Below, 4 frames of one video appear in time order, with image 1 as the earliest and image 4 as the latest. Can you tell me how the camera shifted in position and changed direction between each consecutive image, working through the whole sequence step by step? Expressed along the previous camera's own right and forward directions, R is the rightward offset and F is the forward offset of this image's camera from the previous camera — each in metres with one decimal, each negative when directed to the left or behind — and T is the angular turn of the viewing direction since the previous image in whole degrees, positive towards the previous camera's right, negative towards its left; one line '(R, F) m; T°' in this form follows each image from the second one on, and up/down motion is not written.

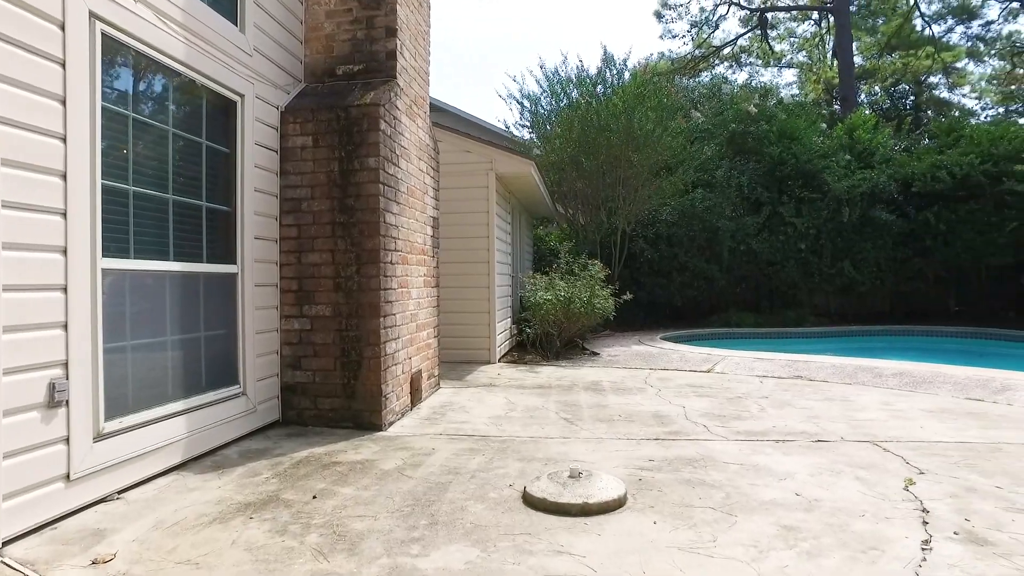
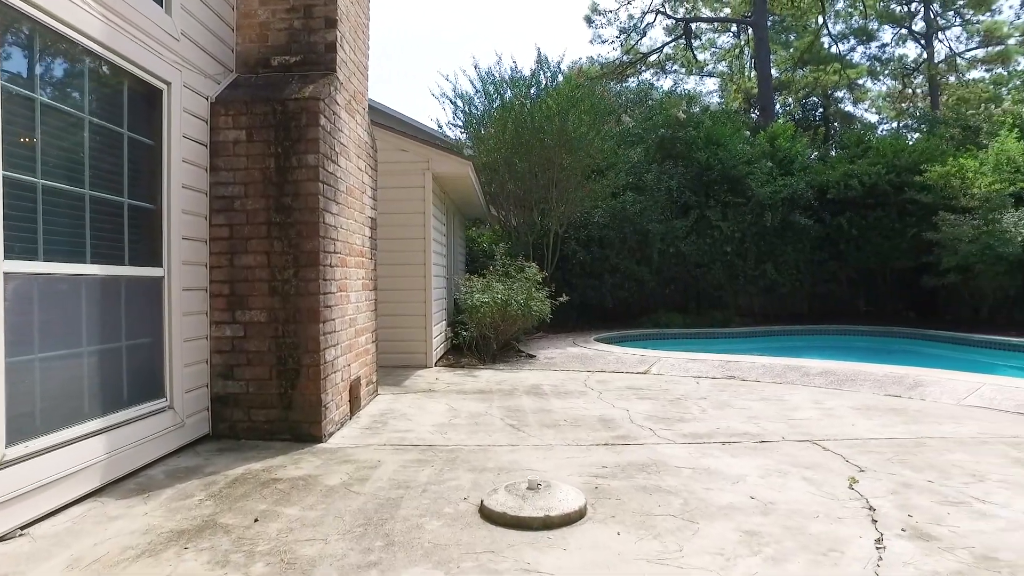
(-0.1, +0.1) m; +6°
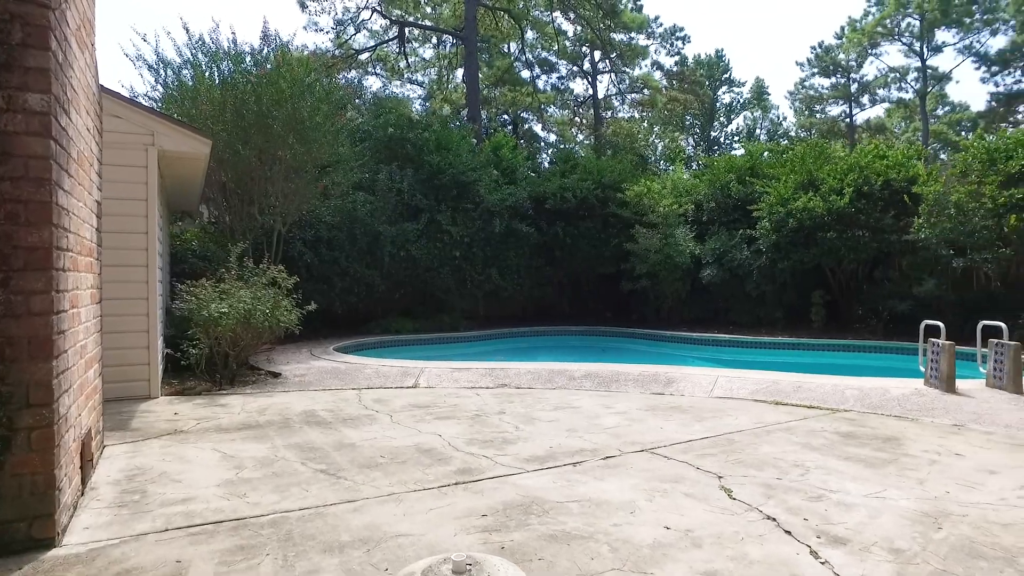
(-0.7, +0.8) m; +27°
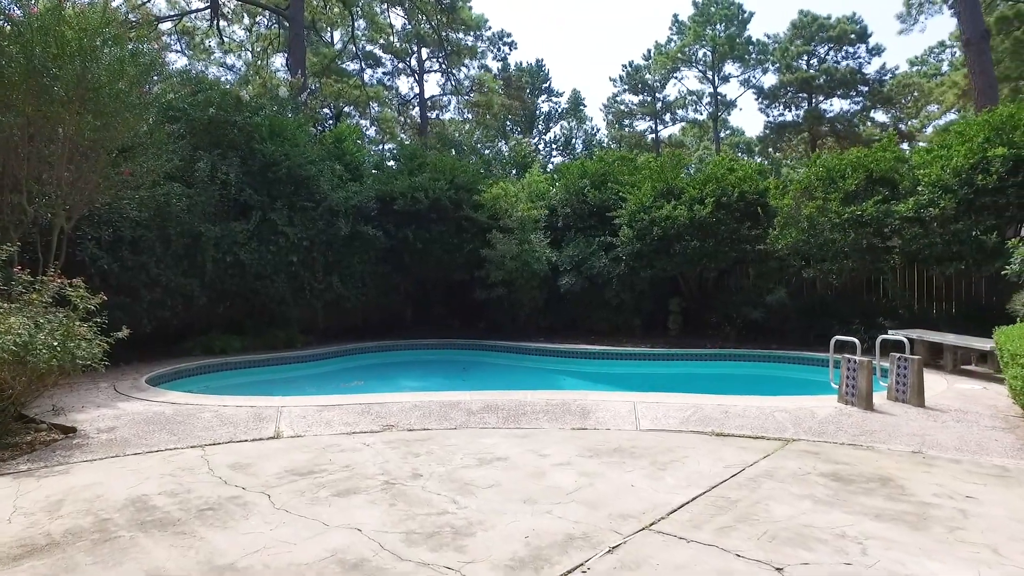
(-0.6, +1.2) m; +16°
